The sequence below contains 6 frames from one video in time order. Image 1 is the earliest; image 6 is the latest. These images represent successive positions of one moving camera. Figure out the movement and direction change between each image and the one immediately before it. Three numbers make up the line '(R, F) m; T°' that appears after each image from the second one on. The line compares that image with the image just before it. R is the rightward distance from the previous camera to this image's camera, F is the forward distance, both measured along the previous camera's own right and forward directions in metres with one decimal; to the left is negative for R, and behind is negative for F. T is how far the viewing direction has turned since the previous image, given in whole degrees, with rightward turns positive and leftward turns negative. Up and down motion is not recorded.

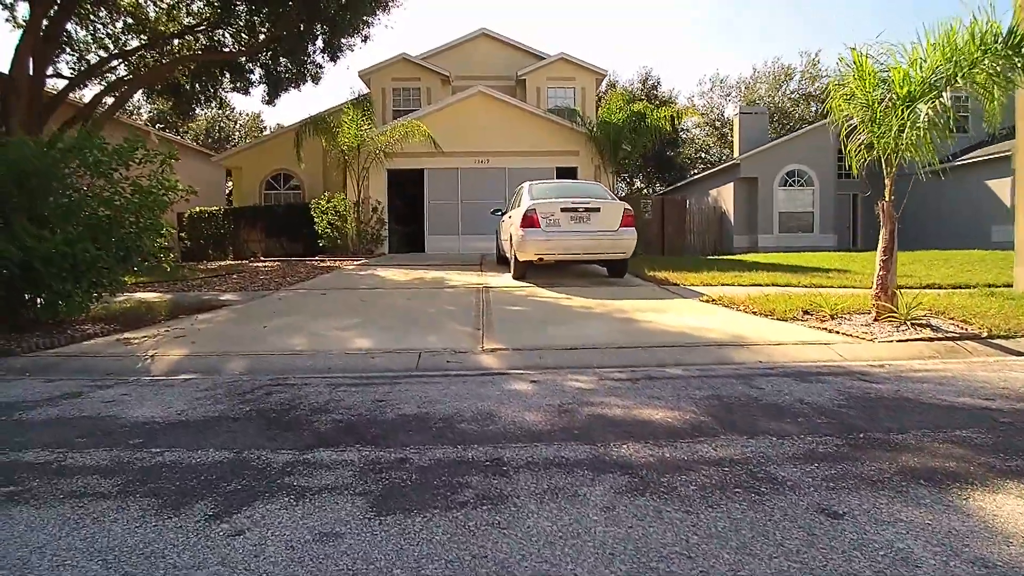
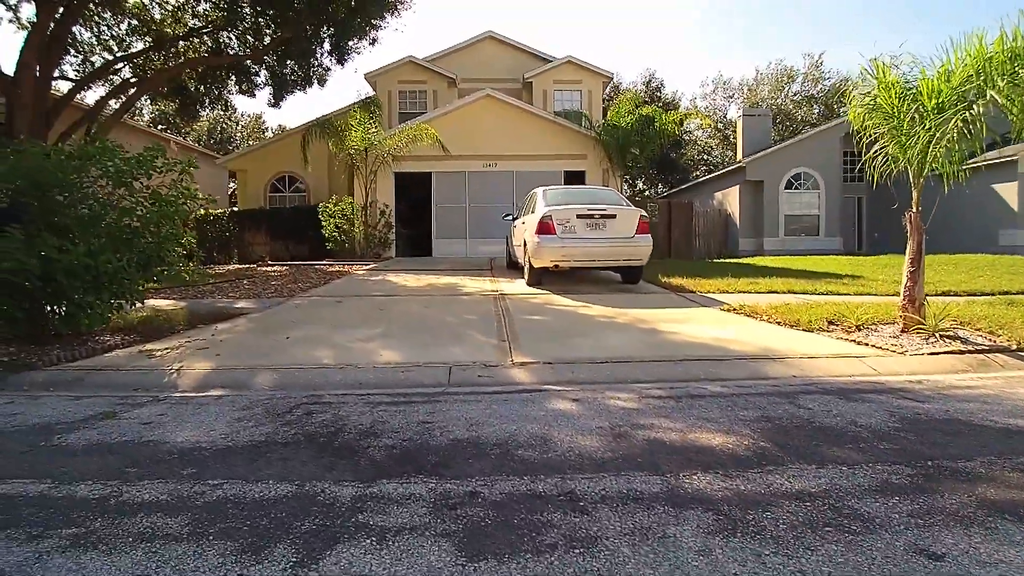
(-0.3, +0.1) m; 0°
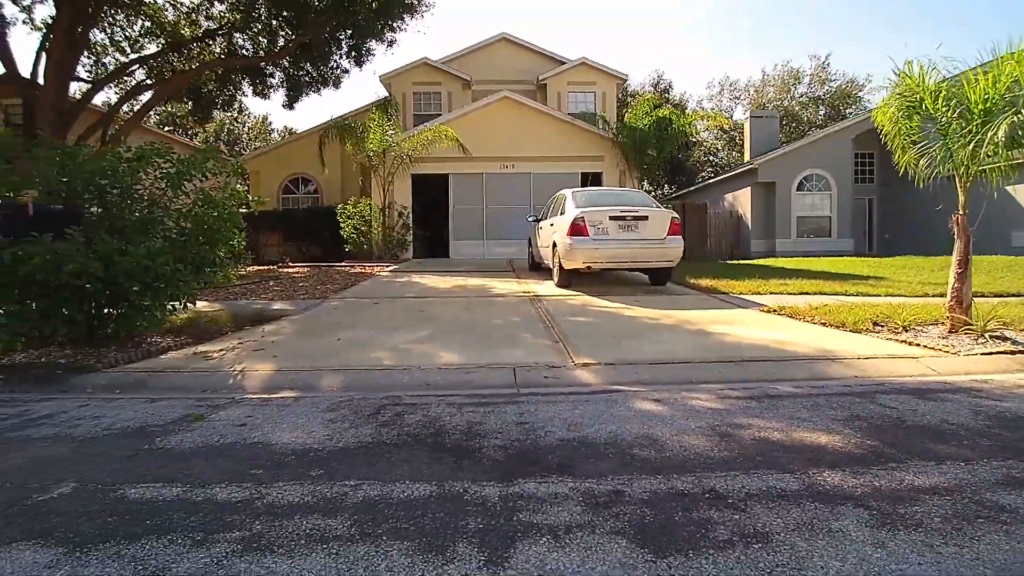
(-0.6, 0.0) m; 0°
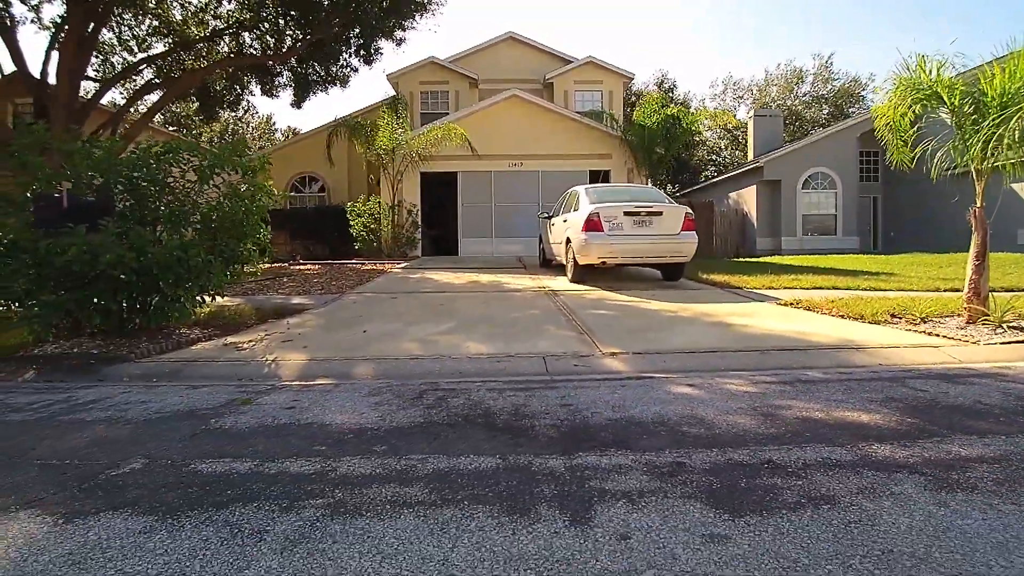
(-0.3, -0.1) m; 0°
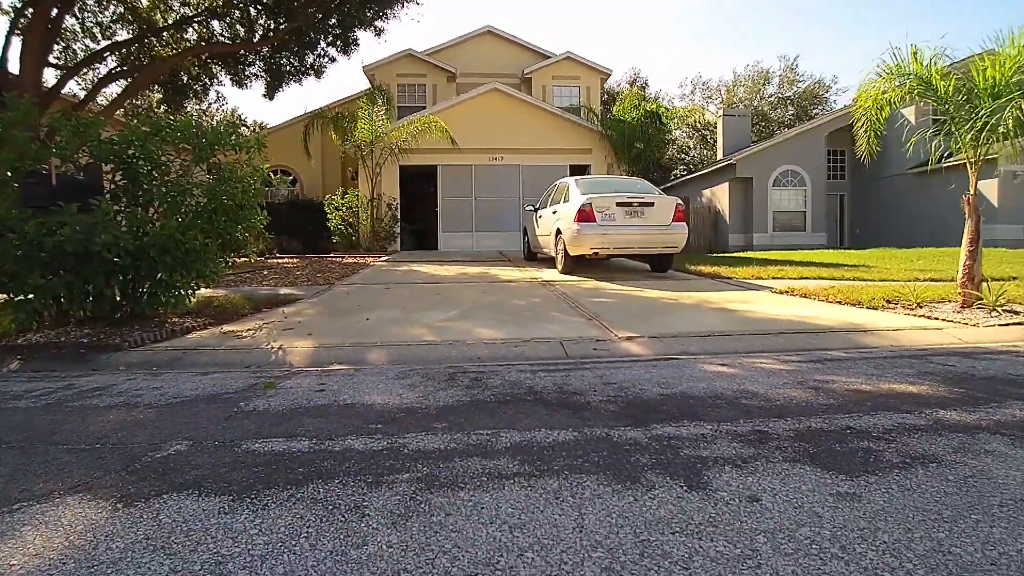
(-0.5, +0.1) m; +3°
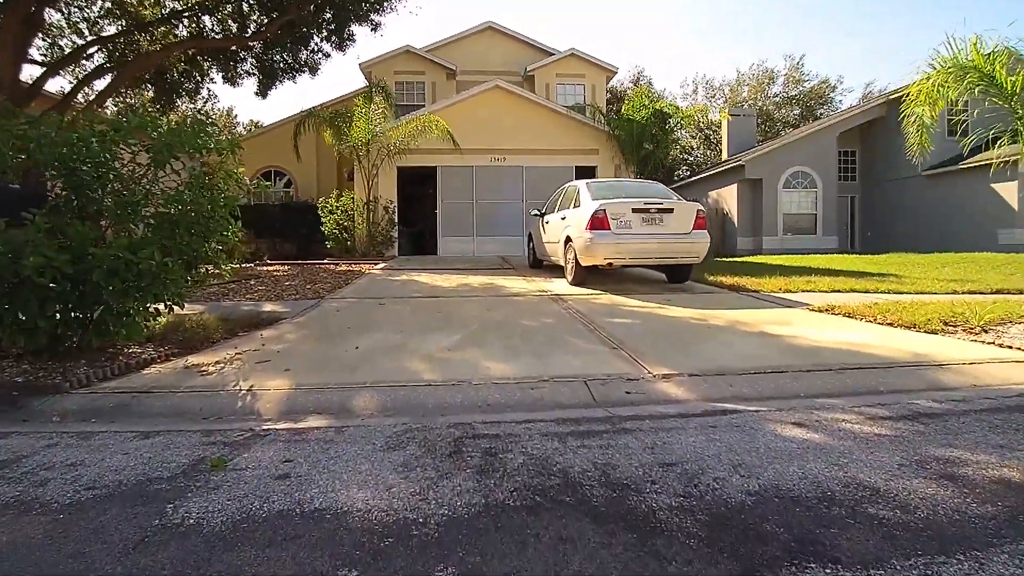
(-0.1, +0.9) m; 0°
